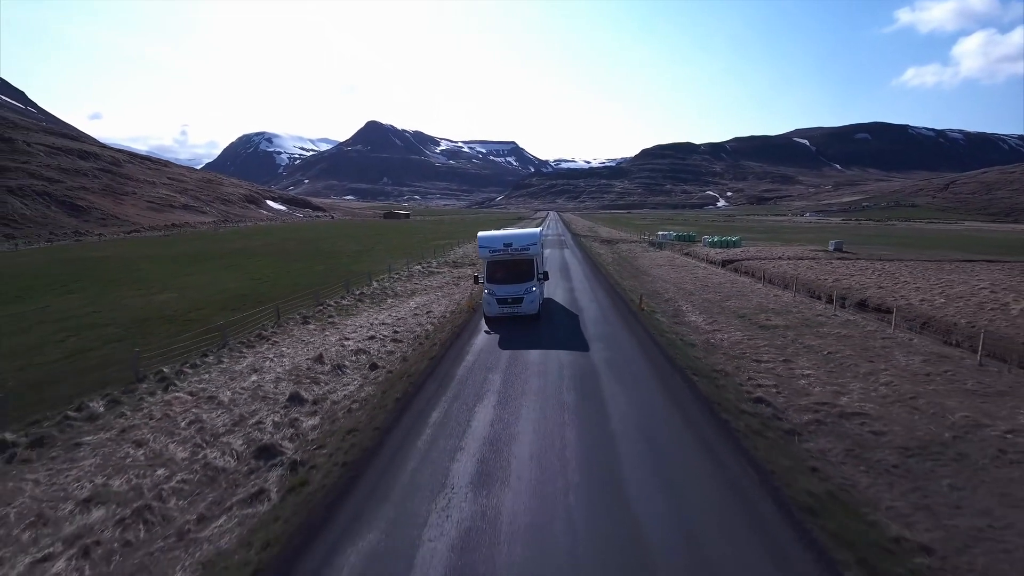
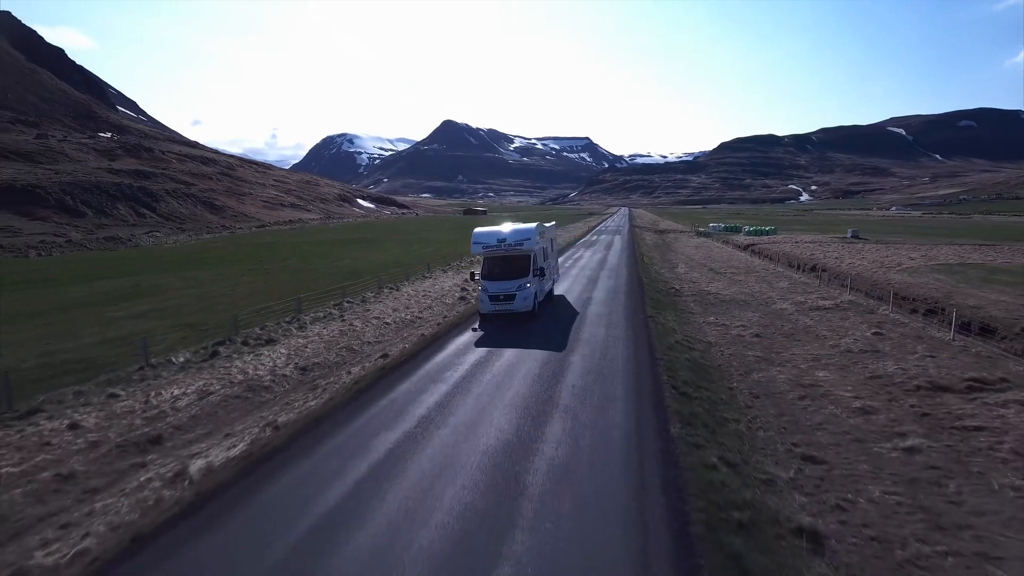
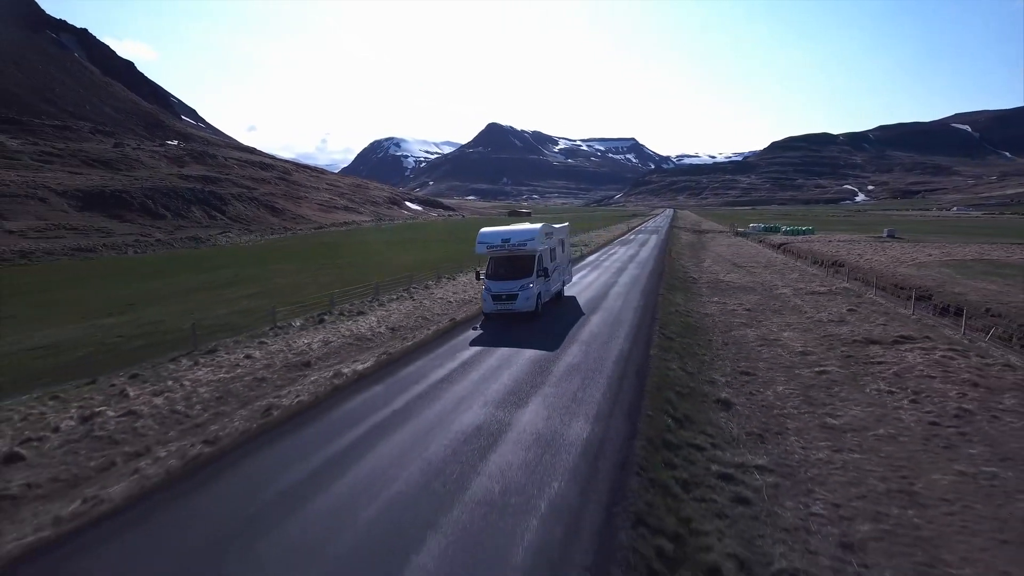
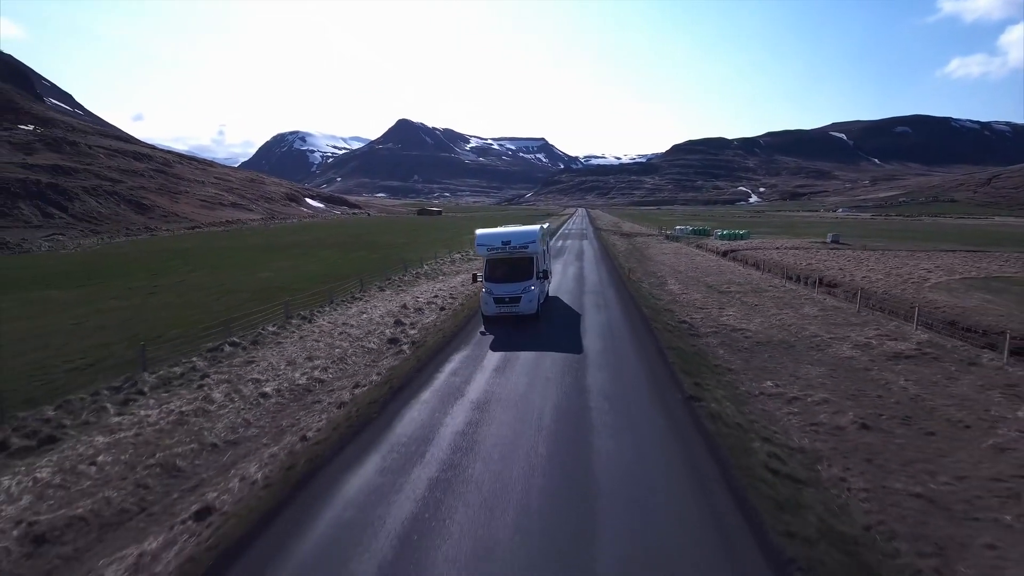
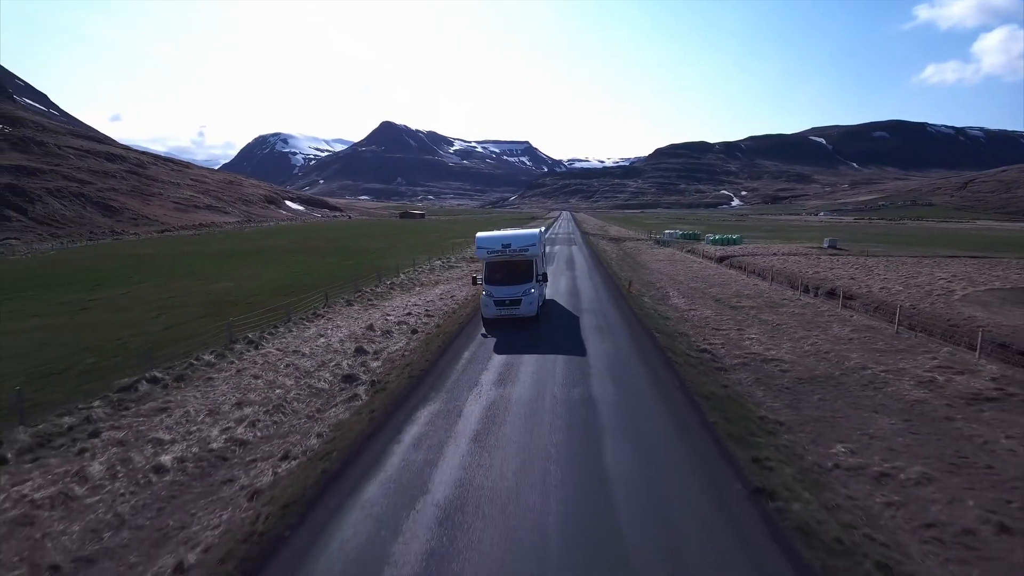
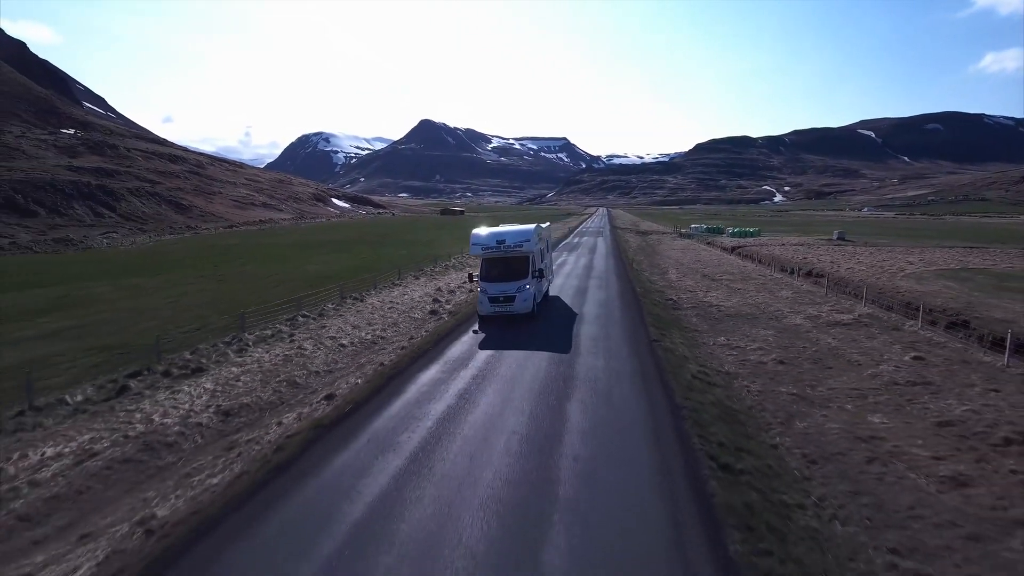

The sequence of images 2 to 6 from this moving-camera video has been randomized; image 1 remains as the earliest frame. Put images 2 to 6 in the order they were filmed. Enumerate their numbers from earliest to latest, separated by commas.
5, 4, 6, 2, 3
